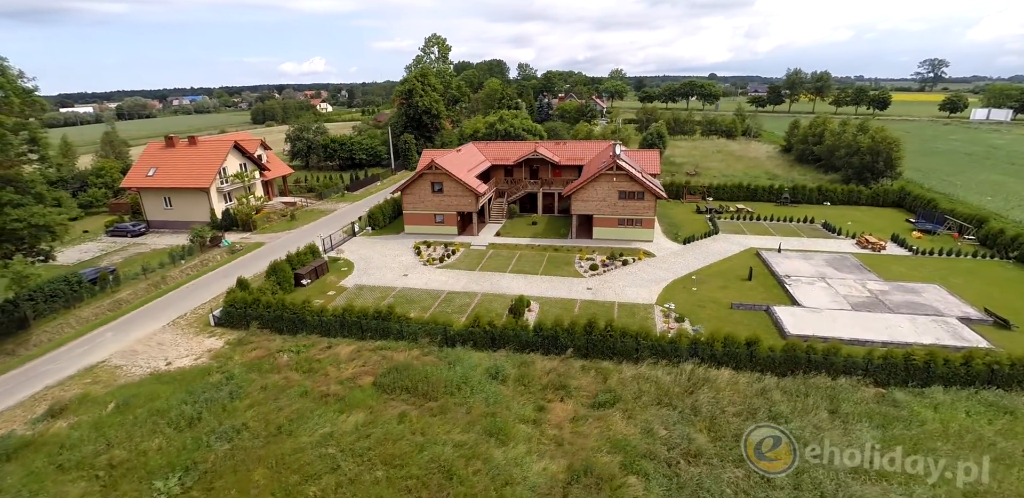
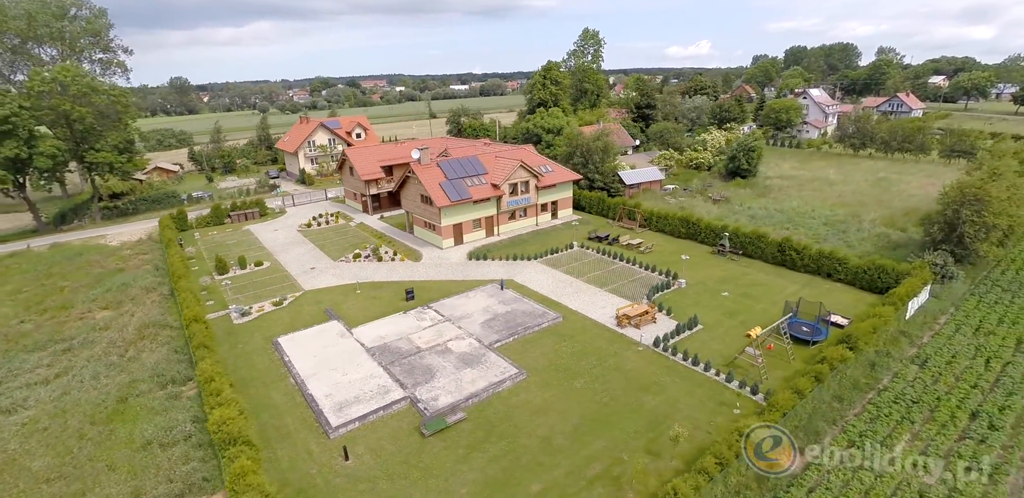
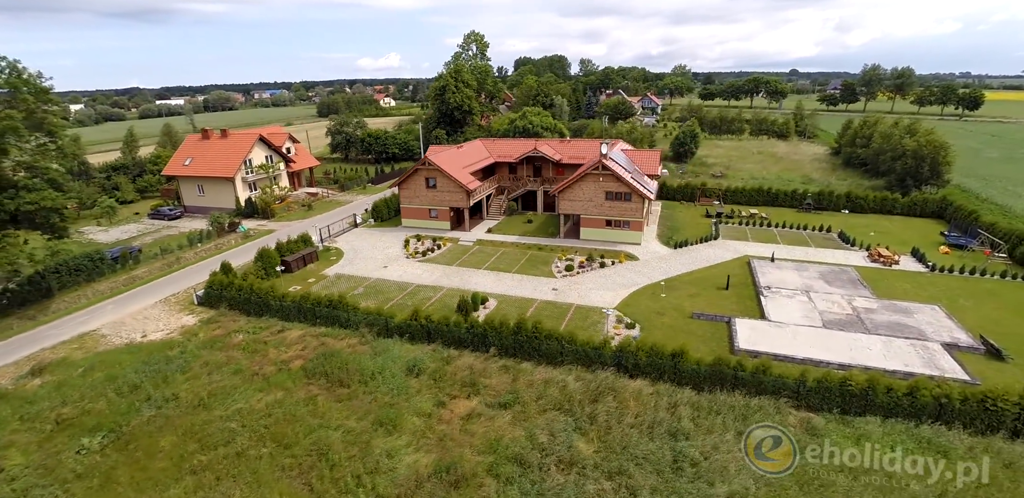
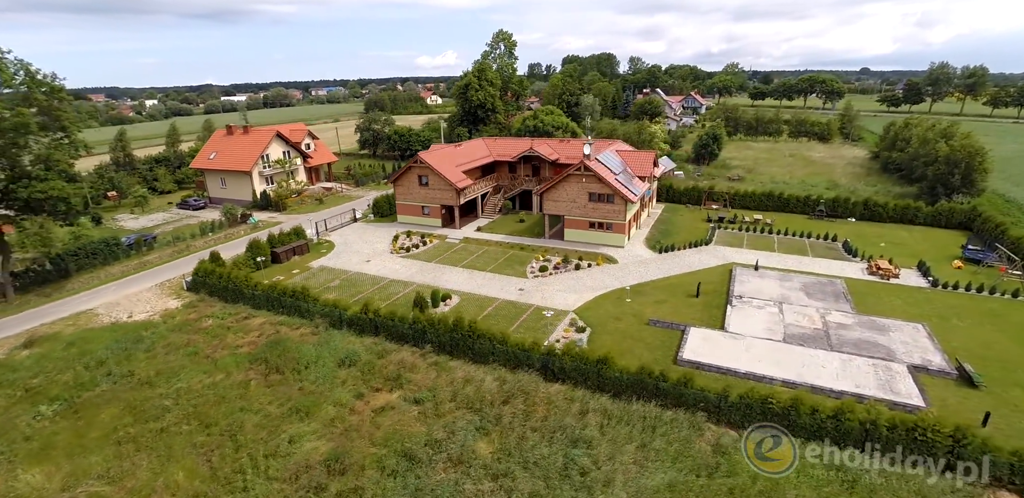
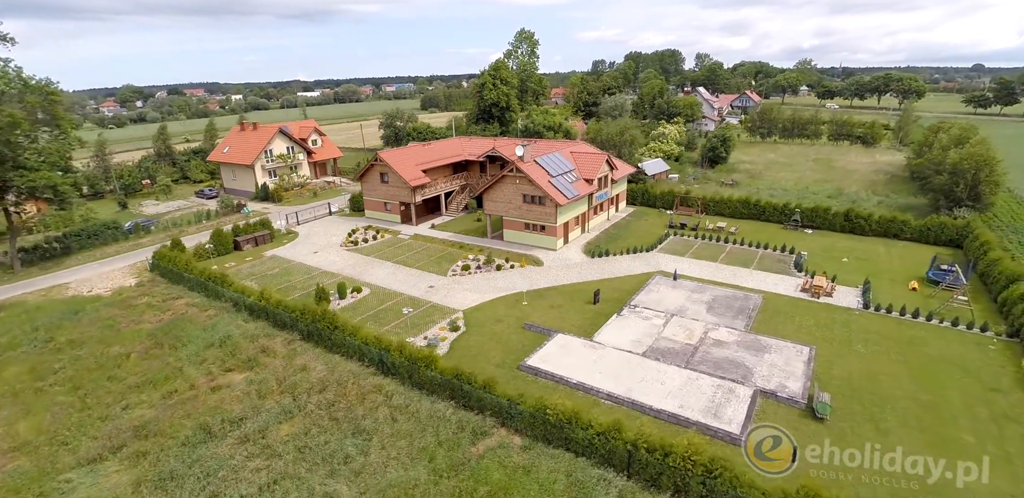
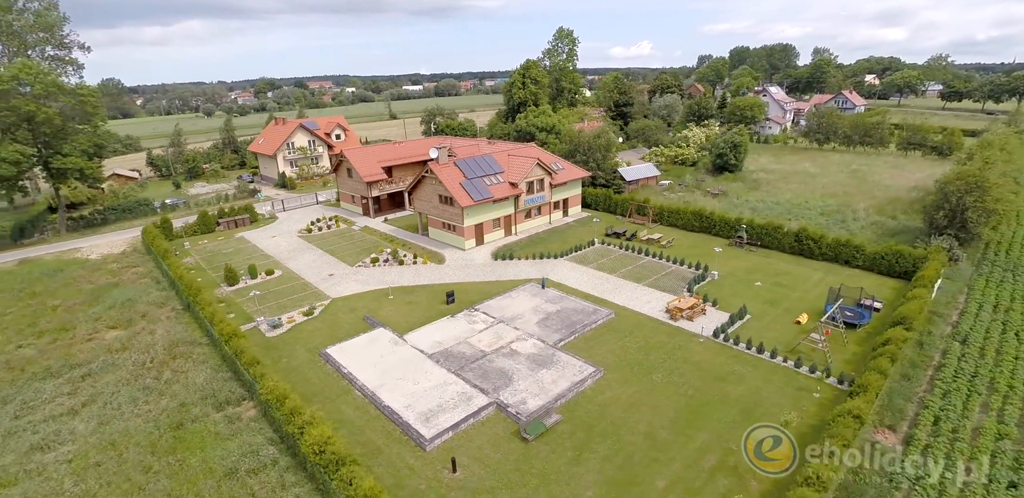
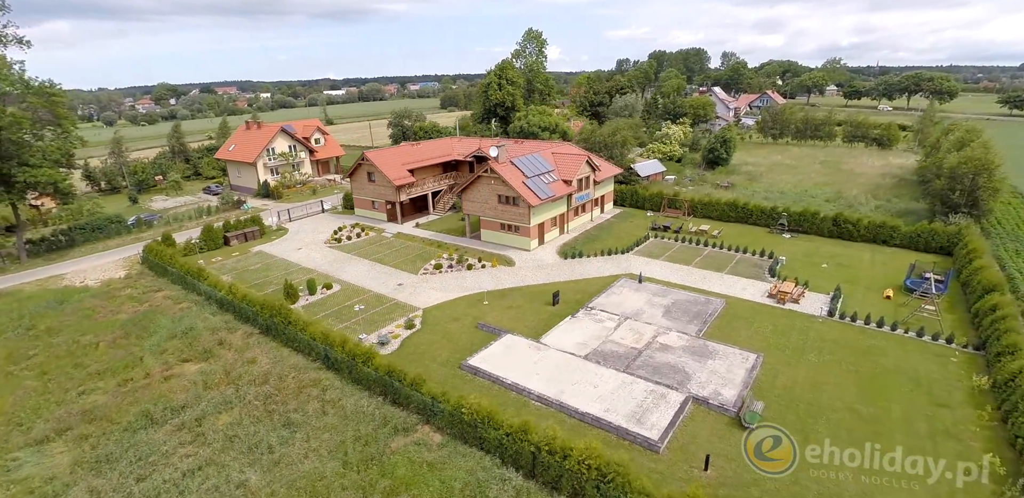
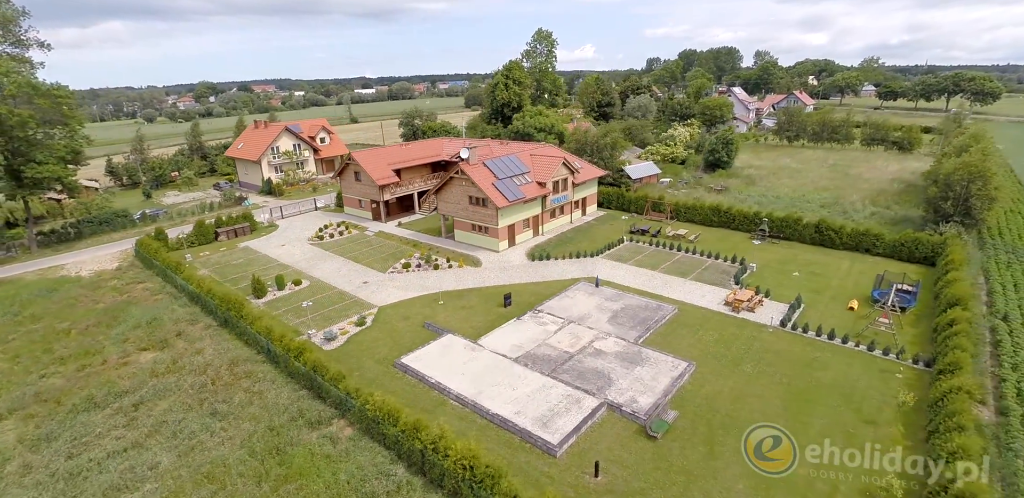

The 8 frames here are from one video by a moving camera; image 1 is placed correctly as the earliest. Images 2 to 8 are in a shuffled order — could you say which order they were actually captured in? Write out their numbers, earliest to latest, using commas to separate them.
3, 4, 5, 7, 8, 6, 2
